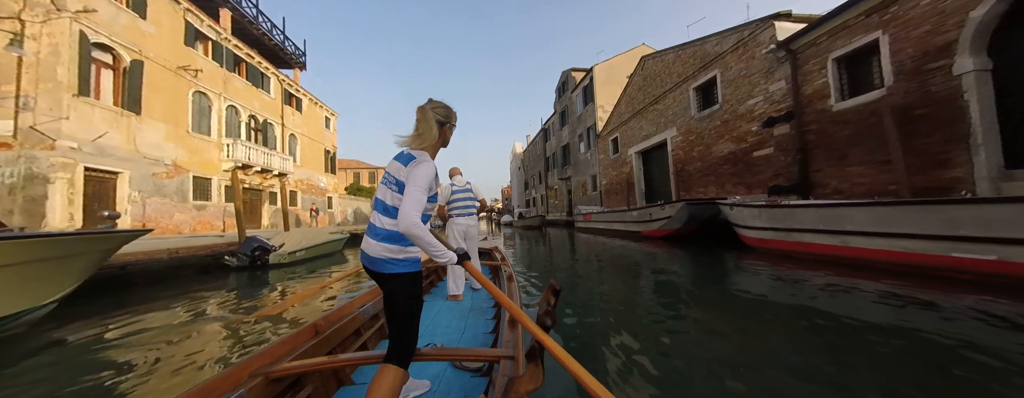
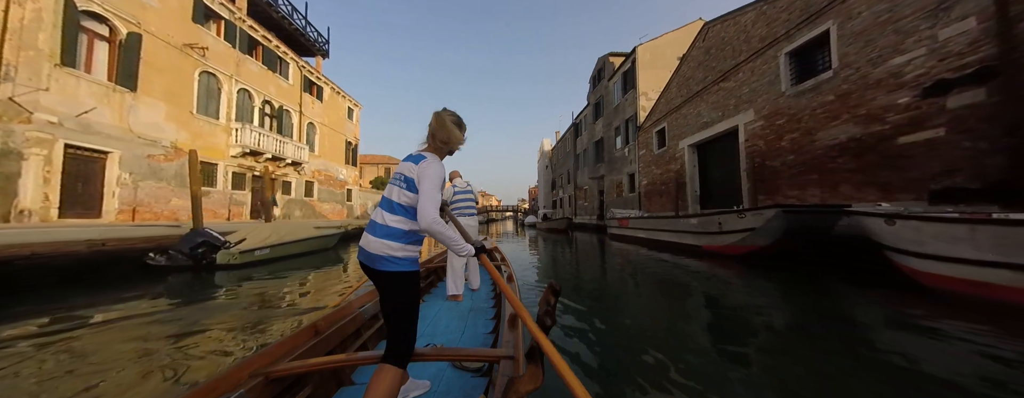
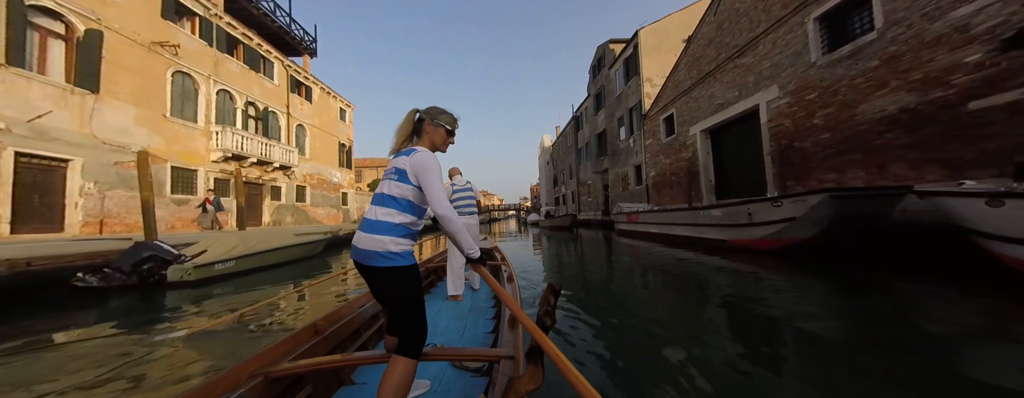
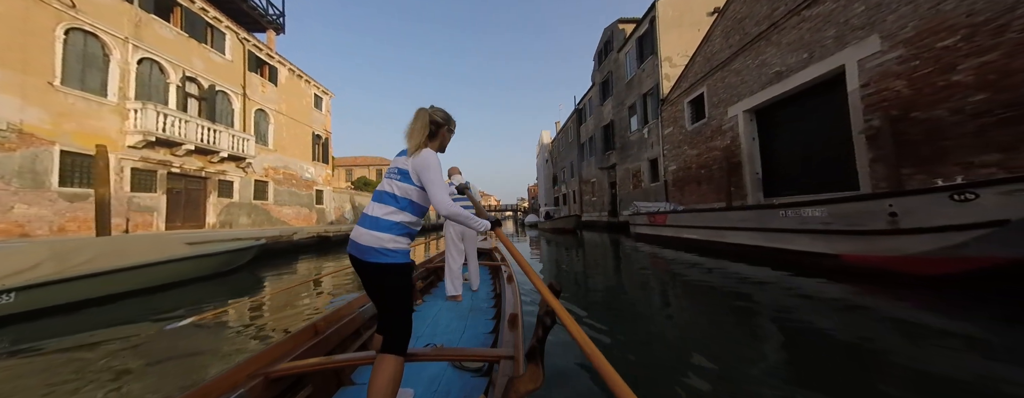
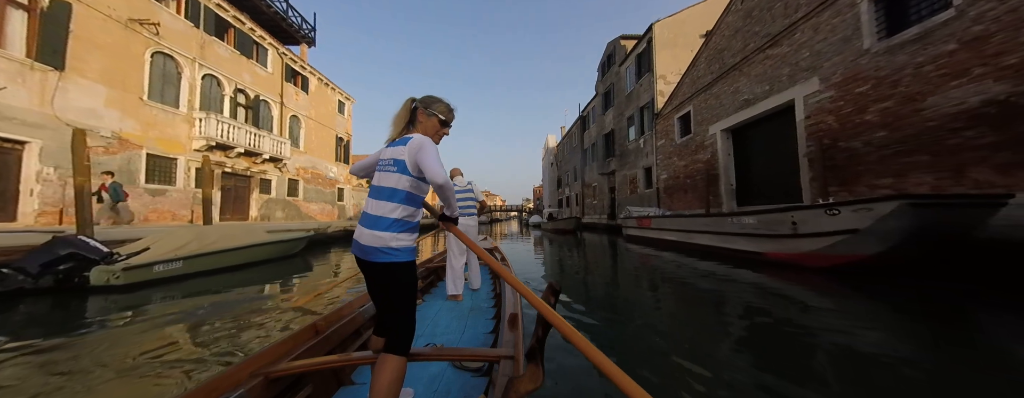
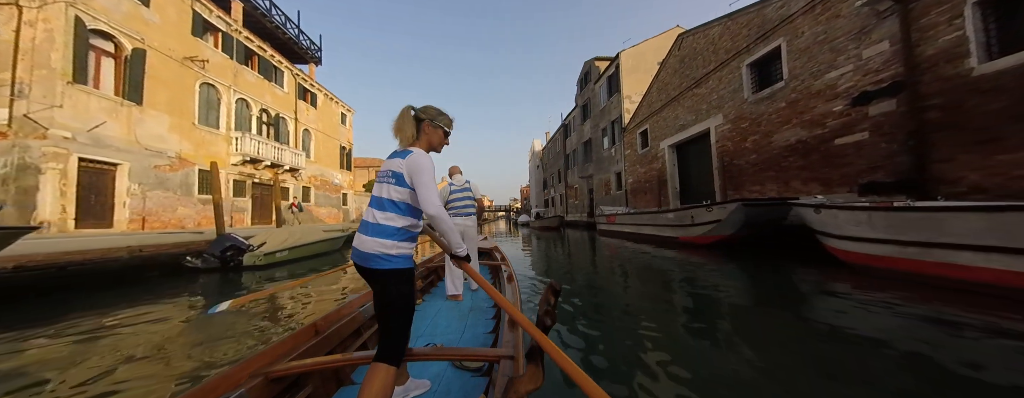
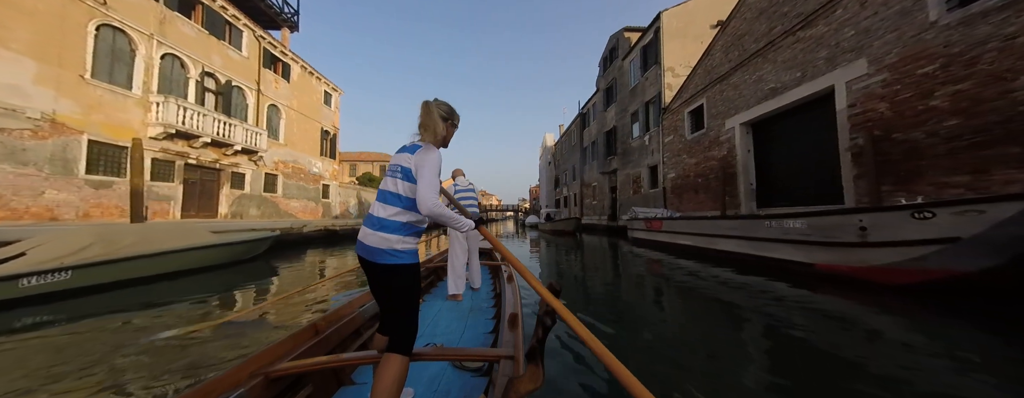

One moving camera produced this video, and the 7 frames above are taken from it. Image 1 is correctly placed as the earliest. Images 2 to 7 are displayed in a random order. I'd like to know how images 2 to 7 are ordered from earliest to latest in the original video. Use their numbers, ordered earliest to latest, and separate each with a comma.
6, 2, 3, 5, 7, 4
